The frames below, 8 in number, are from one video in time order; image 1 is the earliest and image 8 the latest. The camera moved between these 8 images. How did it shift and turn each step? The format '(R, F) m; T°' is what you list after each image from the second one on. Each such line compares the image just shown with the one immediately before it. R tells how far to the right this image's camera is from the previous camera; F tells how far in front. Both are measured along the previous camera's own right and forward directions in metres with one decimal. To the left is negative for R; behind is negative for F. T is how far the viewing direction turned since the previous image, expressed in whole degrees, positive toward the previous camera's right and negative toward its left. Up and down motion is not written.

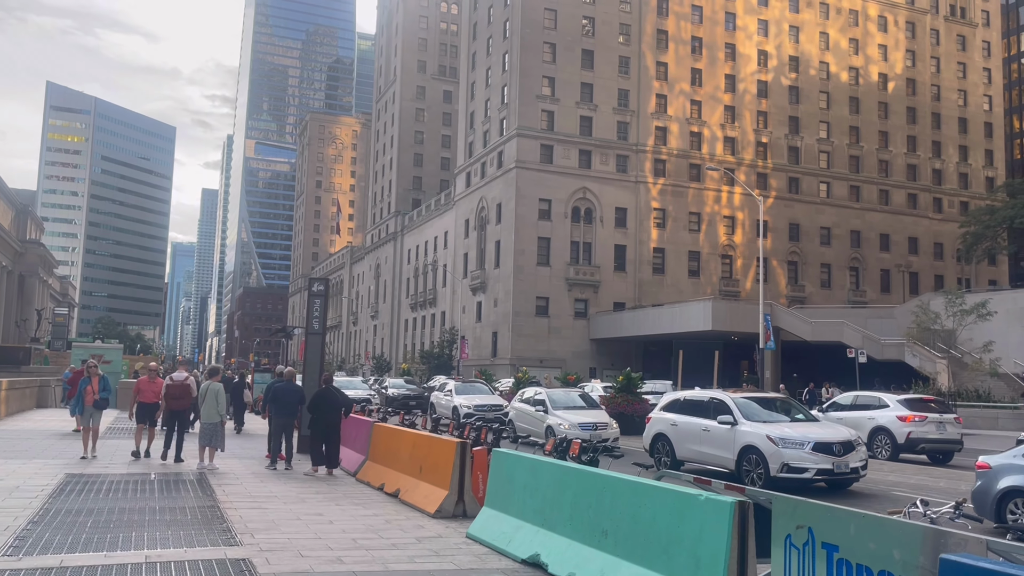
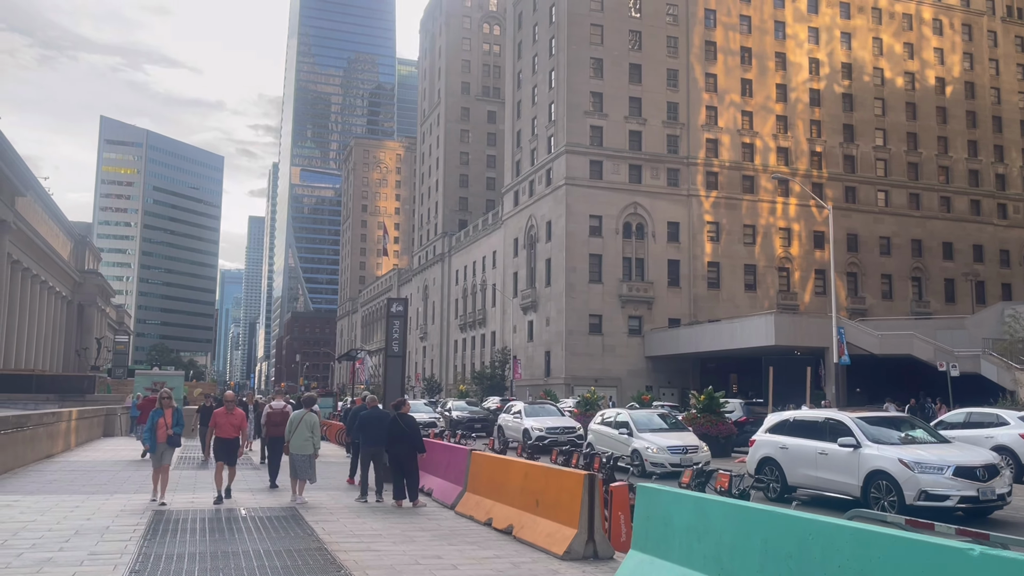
(-0.9, +0.8) m; -3°
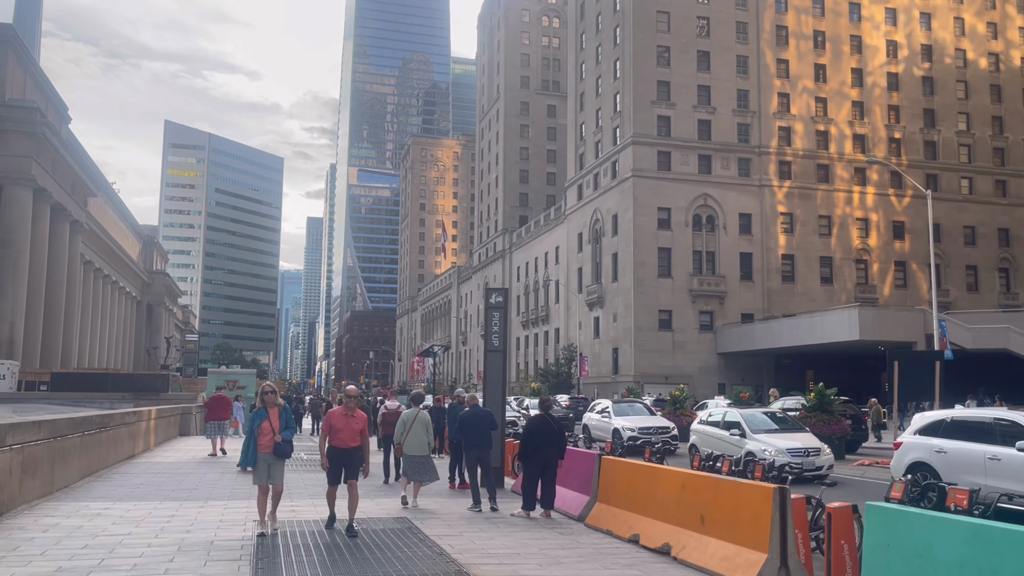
(-1.0, +1.3) m; -4°
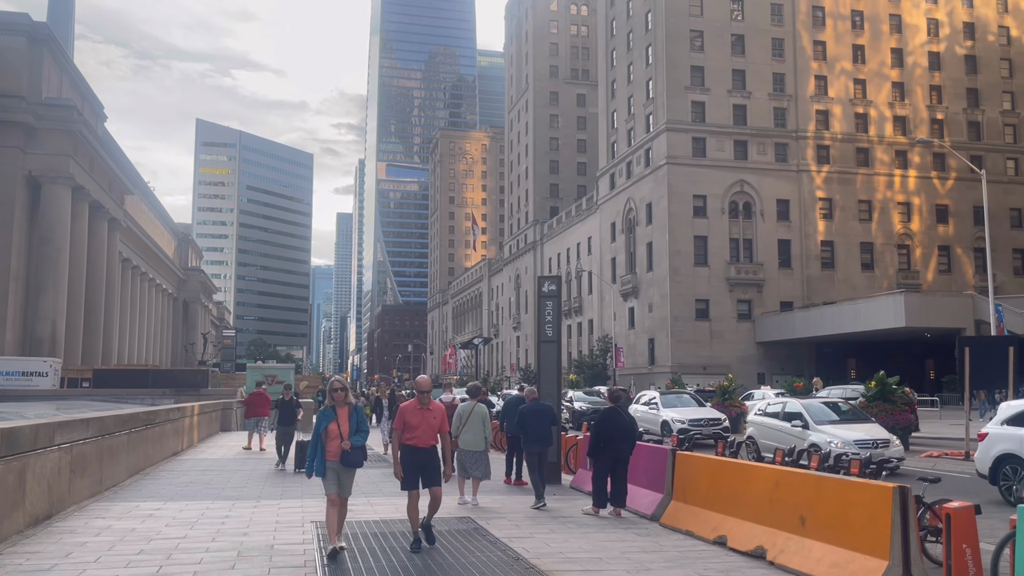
(-0.4, +0.6) m; -2°
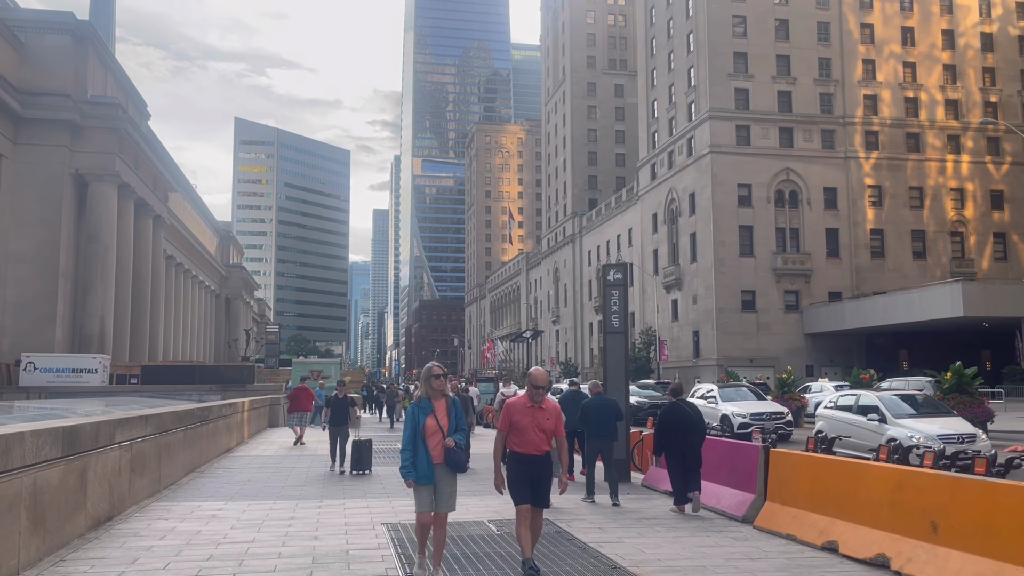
(-0.5, +0.6) m; -2°
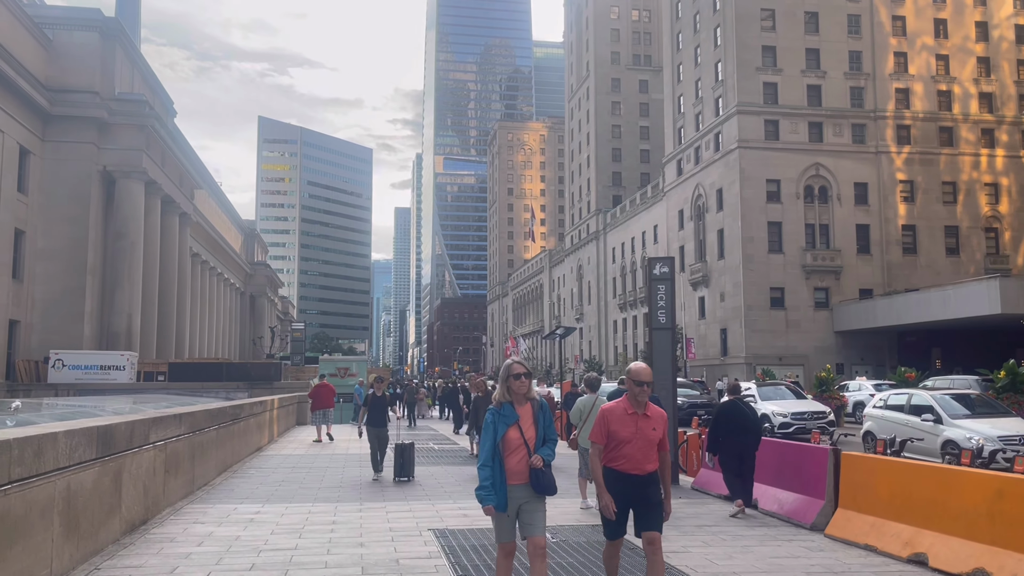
(-0.3, +0.5) m; -1°
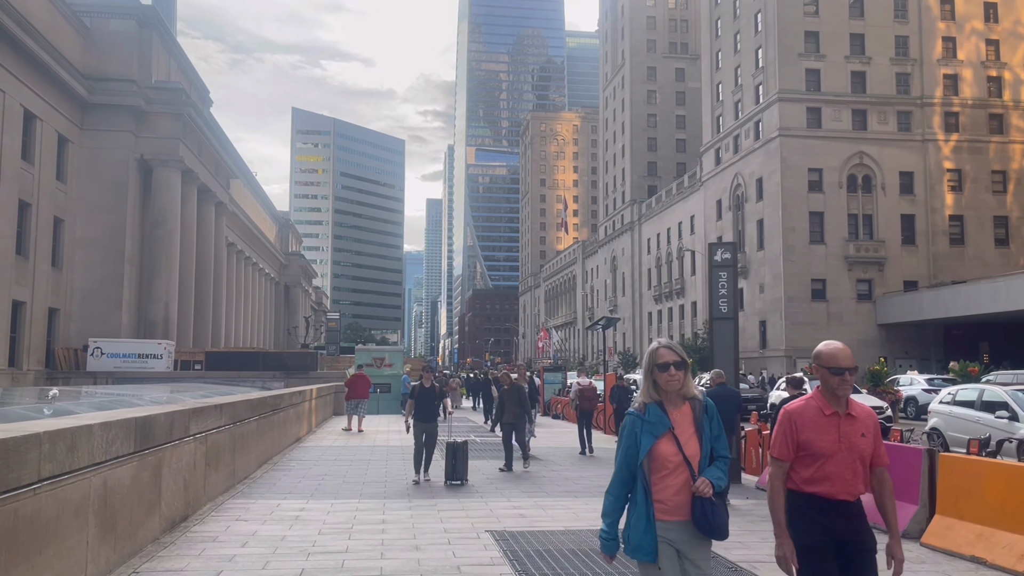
(-0.3, +0.6) m; -2°
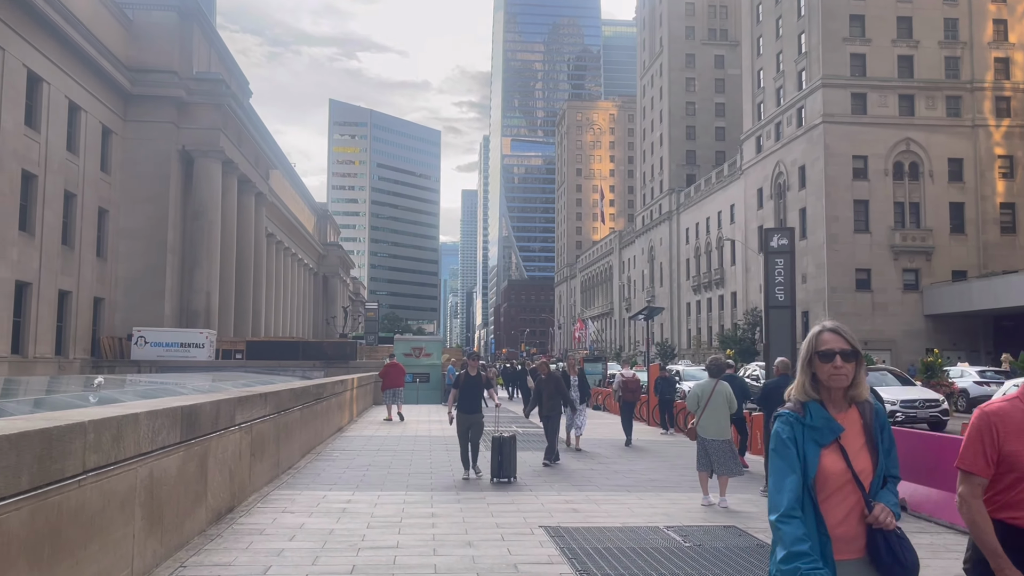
(-0.2, +0.3) m; -2°
